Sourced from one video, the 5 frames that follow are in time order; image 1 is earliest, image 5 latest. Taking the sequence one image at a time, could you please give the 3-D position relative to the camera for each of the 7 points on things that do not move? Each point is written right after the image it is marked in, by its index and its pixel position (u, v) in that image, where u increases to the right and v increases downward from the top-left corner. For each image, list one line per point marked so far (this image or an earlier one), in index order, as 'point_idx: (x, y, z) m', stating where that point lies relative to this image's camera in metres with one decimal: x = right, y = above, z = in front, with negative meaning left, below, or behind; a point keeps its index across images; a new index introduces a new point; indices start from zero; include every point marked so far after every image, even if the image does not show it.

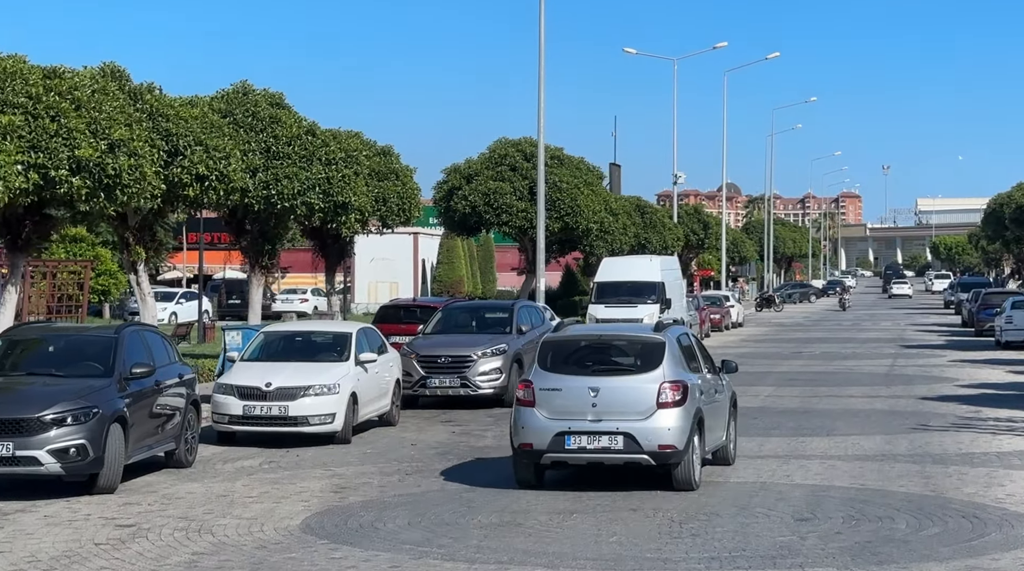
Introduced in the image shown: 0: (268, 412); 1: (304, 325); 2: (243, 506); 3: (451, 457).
0: (-2.7, -1.4, +16.0) m
1: (-2.6, -0.5, +17.9) m
2: (-2.2, -1.8, +11.8) m
3: (-0.7, -1.8, +15.4) m
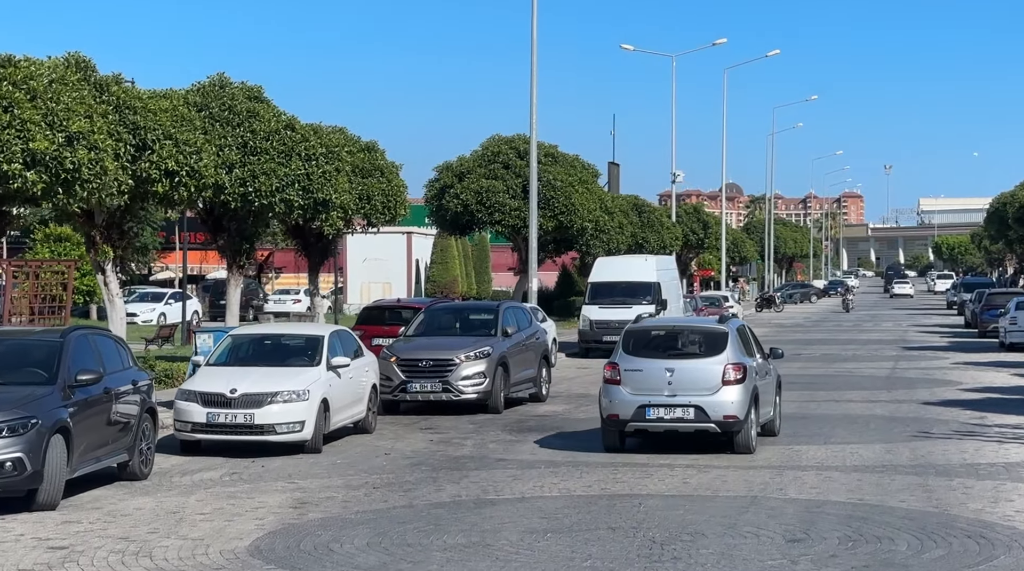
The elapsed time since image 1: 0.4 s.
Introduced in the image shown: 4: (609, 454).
0: (-2.9, -1.4, +15.1) m
1: (-2.8, -0.5, +17.1) m
2: (-2.4, -1.8, +11.0) m
3: (-0.9, -1.8, +14.5) m
4: (+1.0, -1.8, +15.6) m
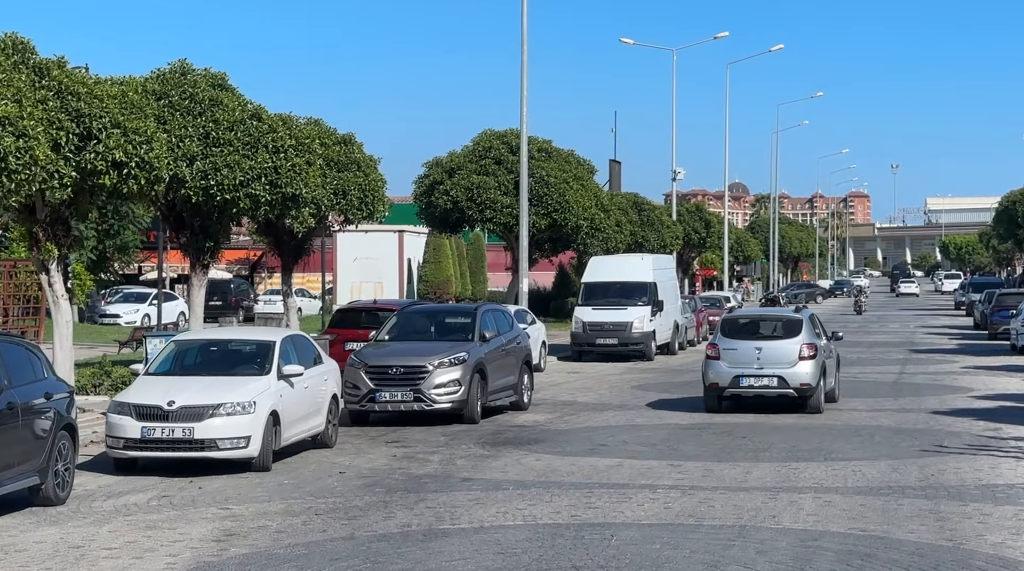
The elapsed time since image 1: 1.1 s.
0: (-3.2, -1.4, +13.7) m
1: (-3.1, -0.5, +15.6) m
2: (-2.8, -1.8, +9.5) m
3: (-1.2, -1.8, +13.1) m
4: (+0.7, -1.8, +14.1) m
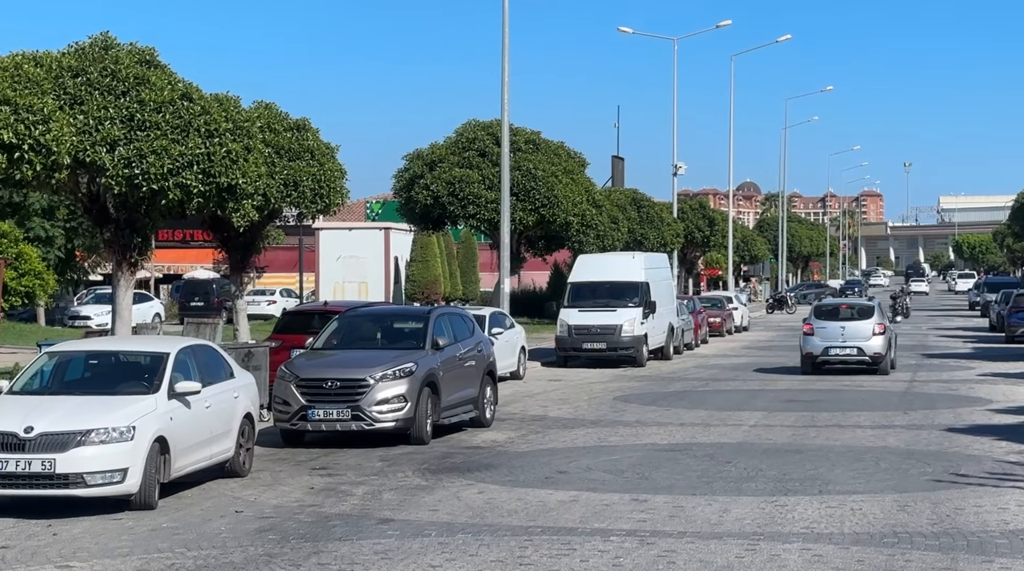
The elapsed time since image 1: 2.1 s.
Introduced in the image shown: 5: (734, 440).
0: (-3.8, -1.4, +11.4) m
1: (-3.7, -0.5, +13.3) m
2: (-3.4, -1.8, +7.2) m
3: (-1.8, -1.9, +10.8) m
4: (+0.2, -1.9, +11.8) m
5: (+2.7, -1.9, +17.5) m
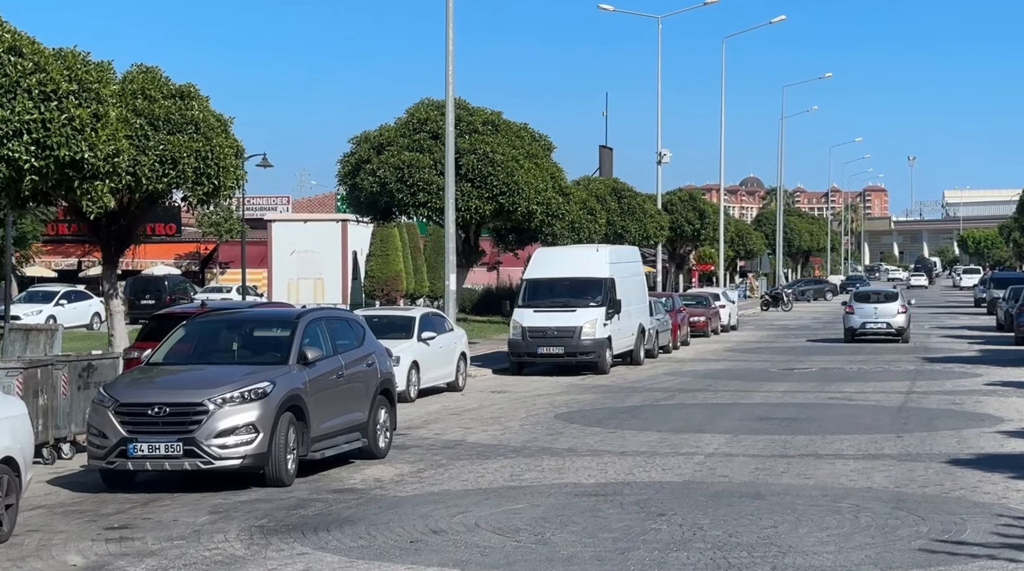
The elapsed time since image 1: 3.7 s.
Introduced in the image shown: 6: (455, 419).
0: (-4.9, -1.4, +7.8) m
1: (-4.7, -0.5, +9.8) m
2: (-4.5, -1.9, +3.7) m
3: (-2.9, -1.9, +7.2) m
4: (-0.9, -1.9, +8.3) m
5: (+1.6, -1.8, +13.9) m
6: (-0.8, -1.8, +19.3) m
